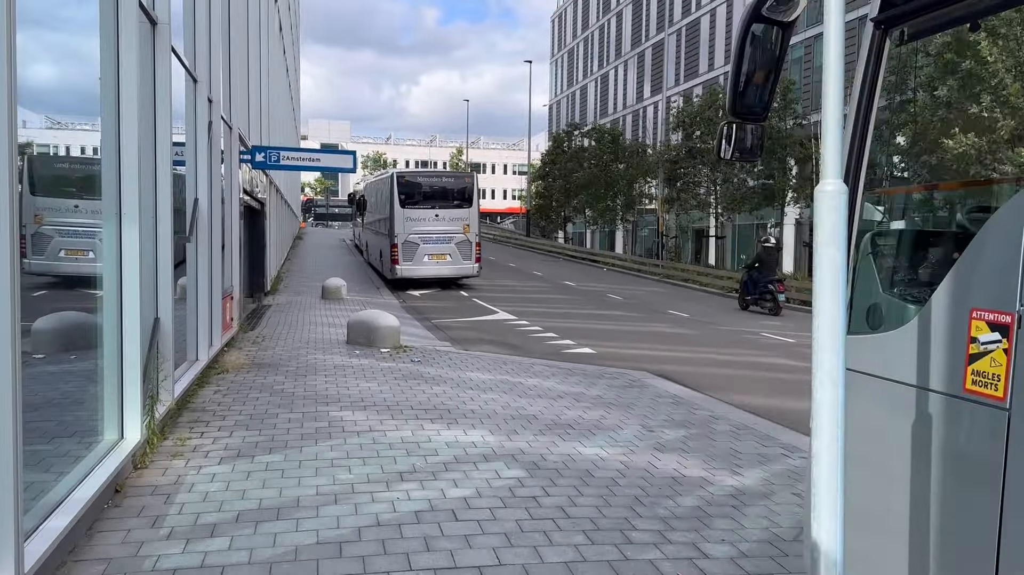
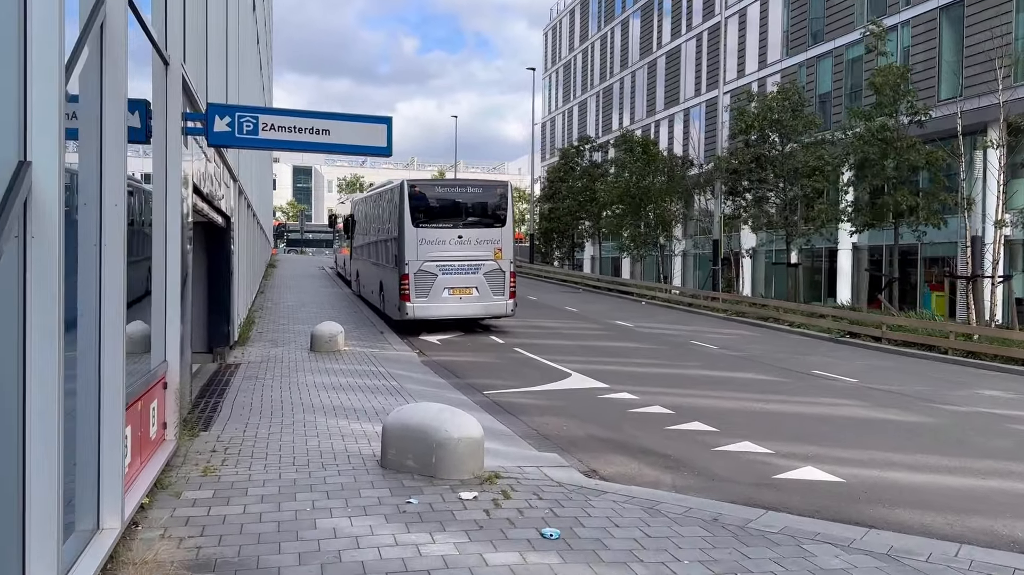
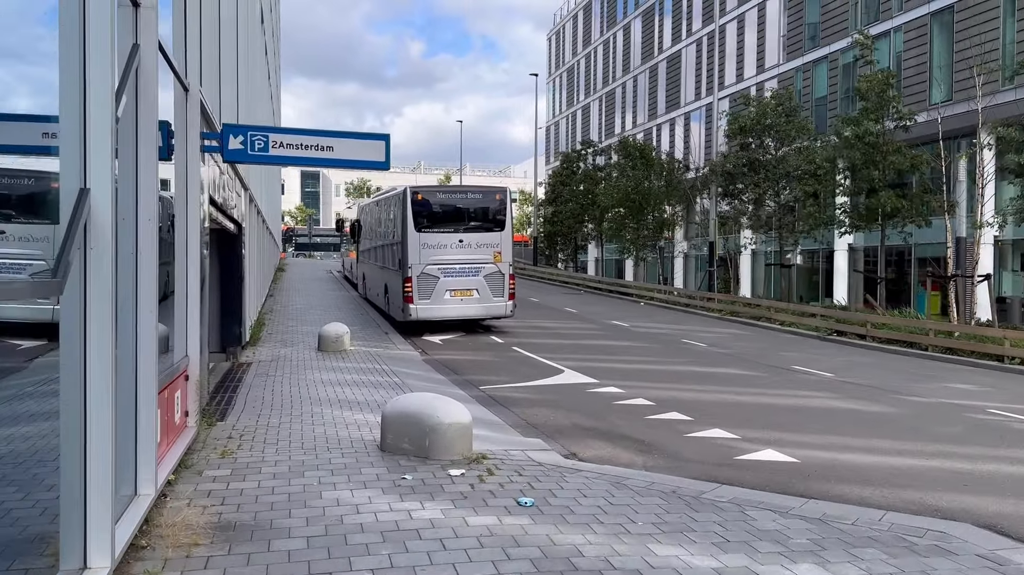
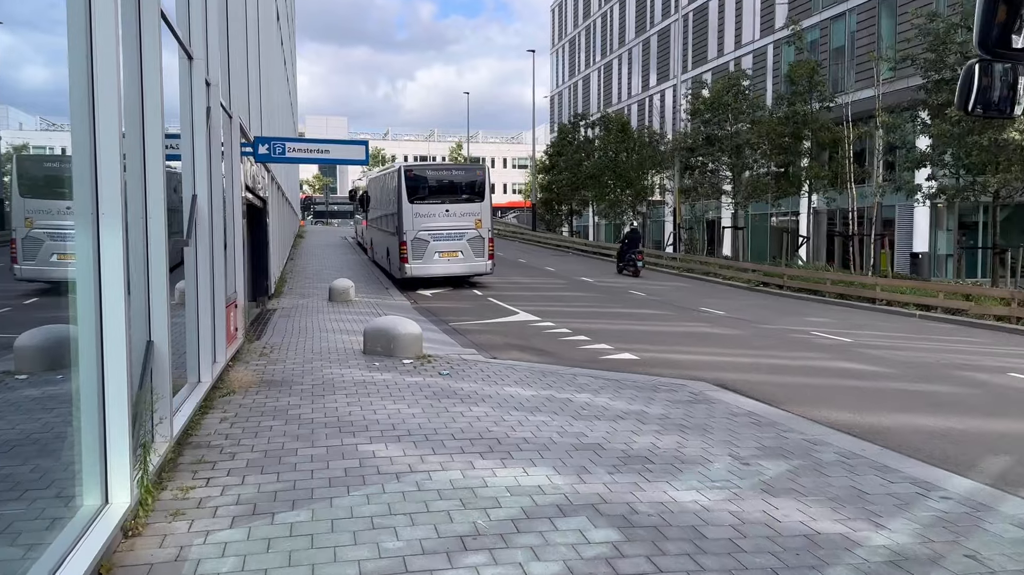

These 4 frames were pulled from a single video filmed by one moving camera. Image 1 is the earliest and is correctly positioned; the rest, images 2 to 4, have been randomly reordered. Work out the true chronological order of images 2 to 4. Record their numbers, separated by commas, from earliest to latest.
4, 3, 2
